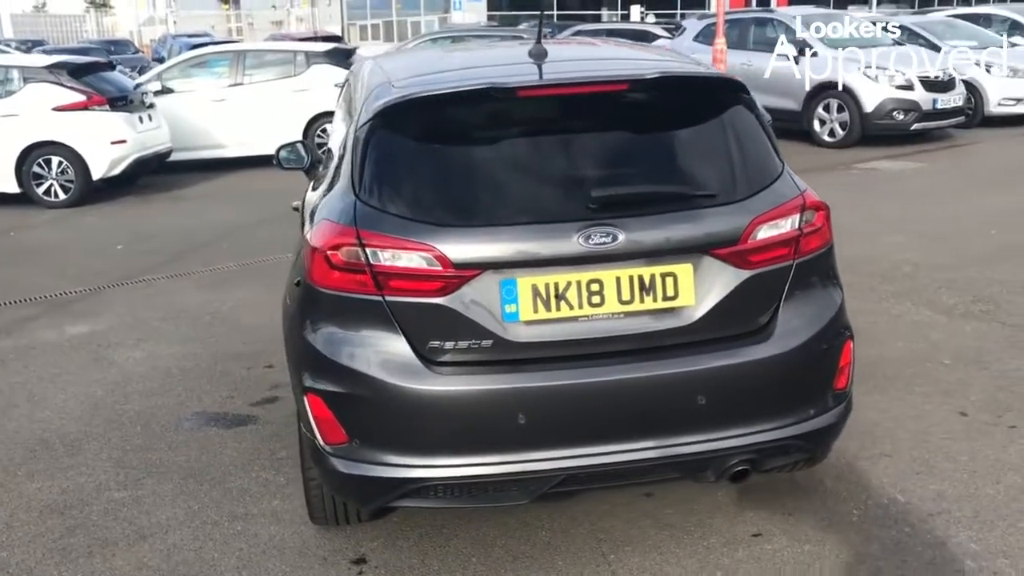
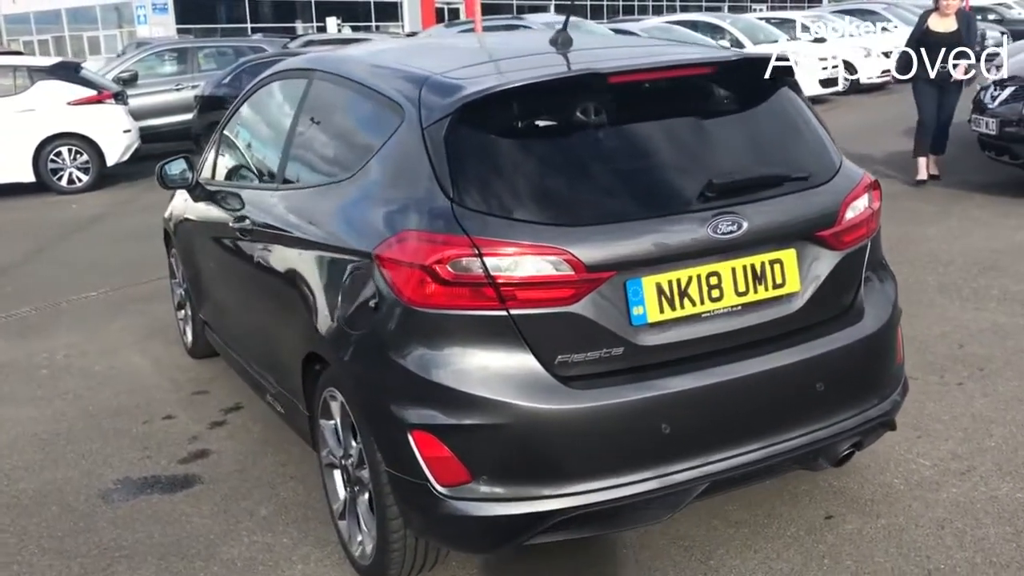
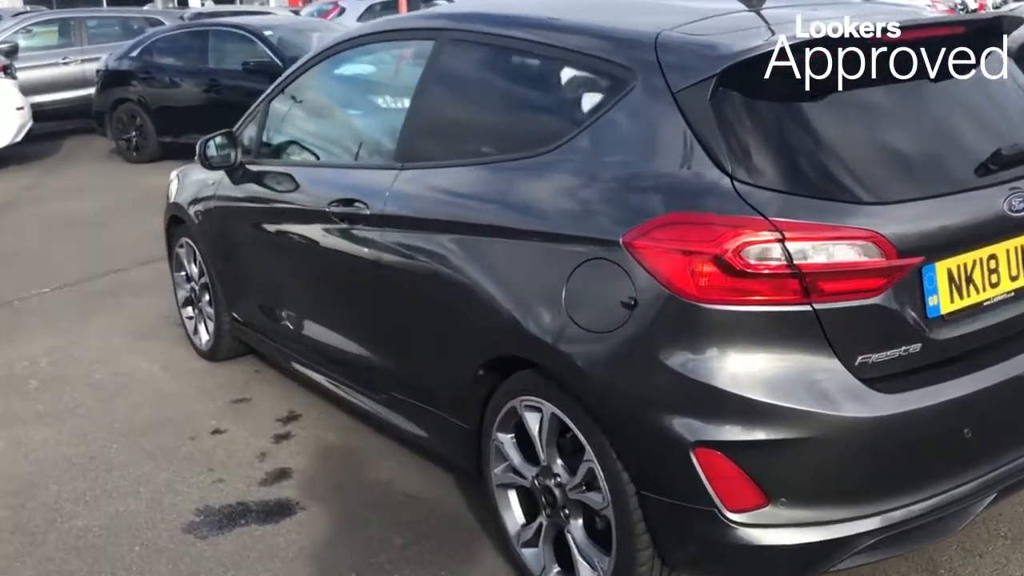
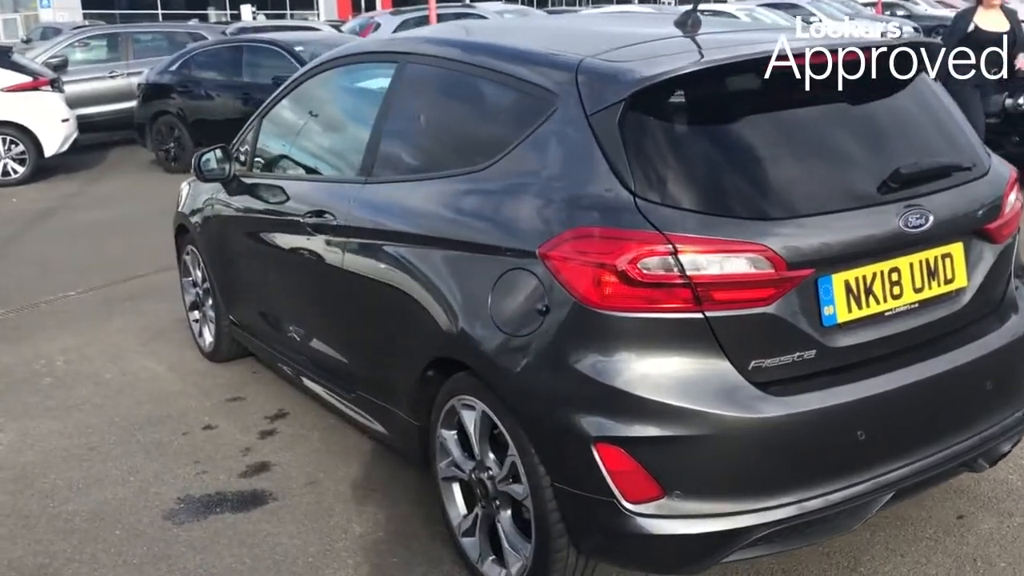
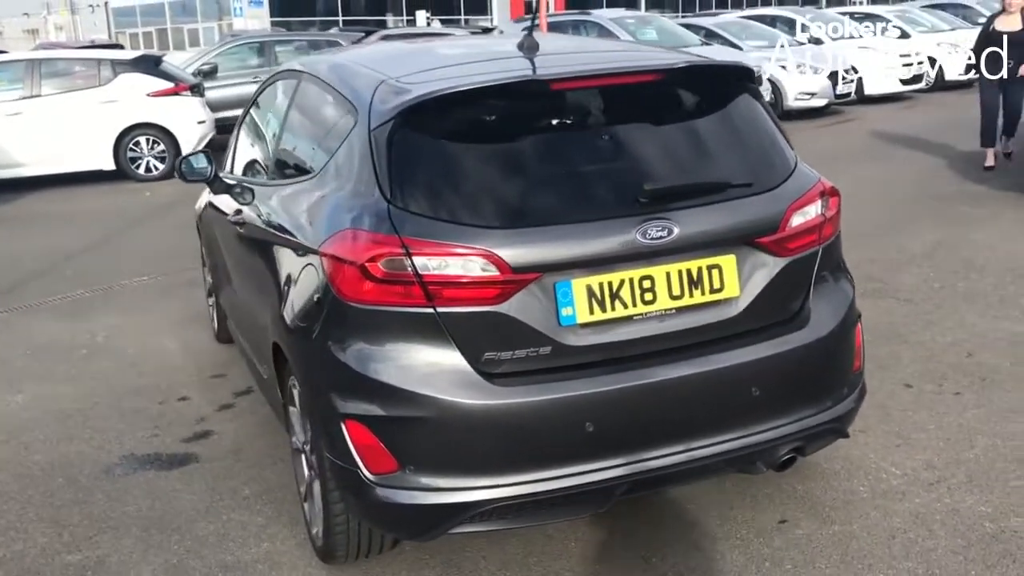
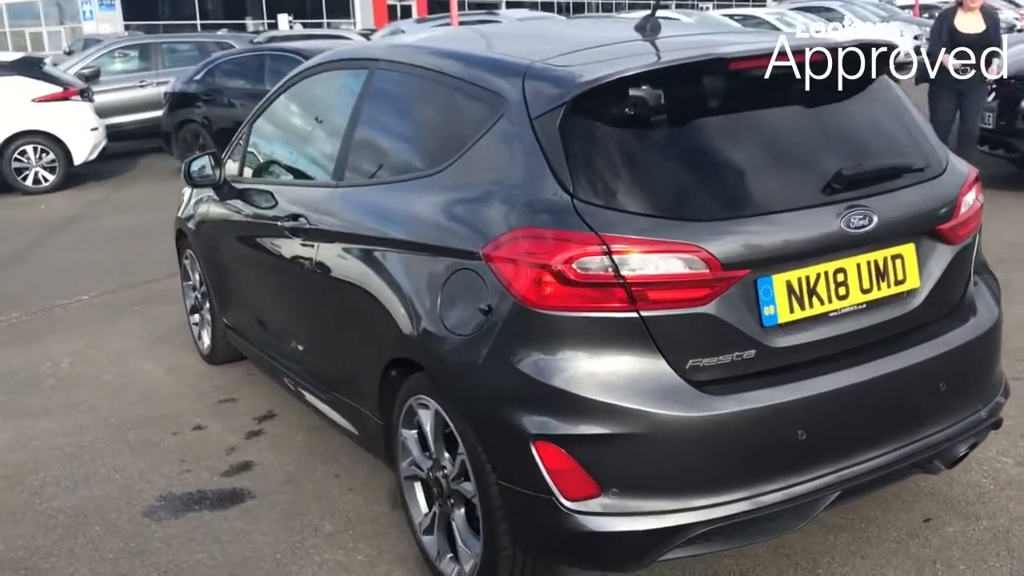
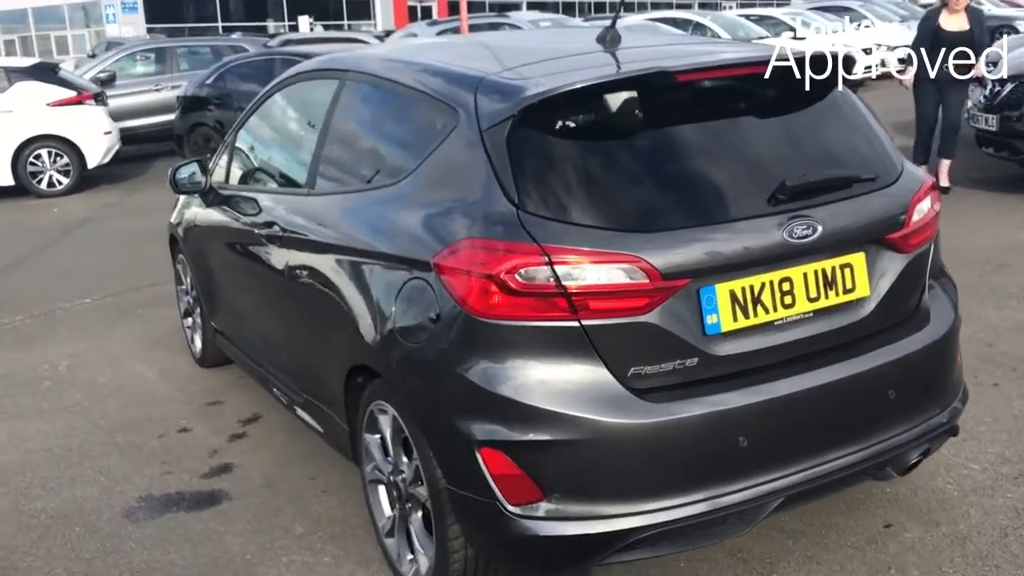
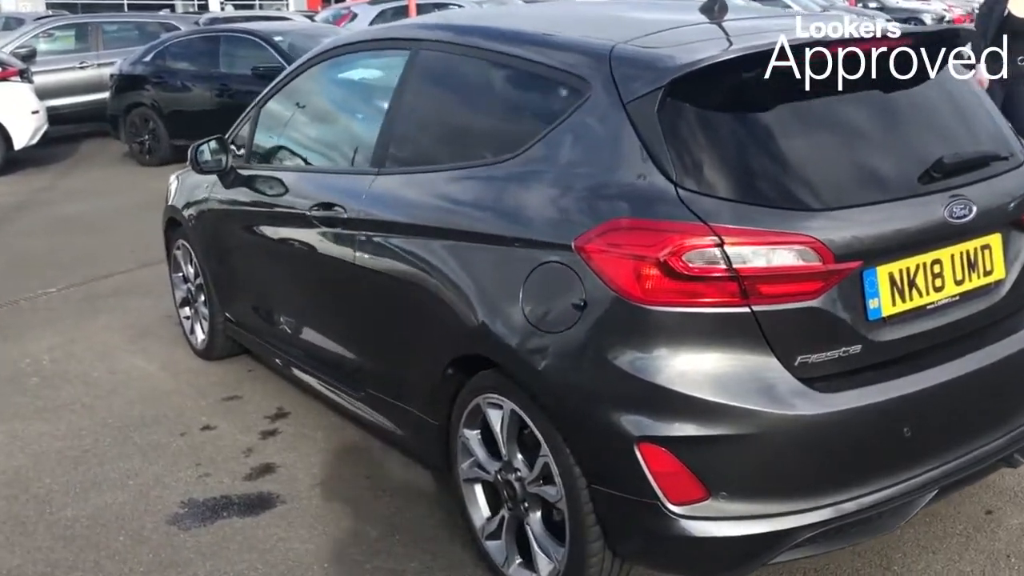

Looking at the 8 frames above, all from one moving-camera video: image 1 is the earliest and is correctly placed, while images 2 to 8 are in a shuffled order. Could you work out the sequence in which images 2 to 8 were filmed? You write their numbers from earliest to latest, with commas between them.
5, 2, 7, 6, 4, 8, 3
